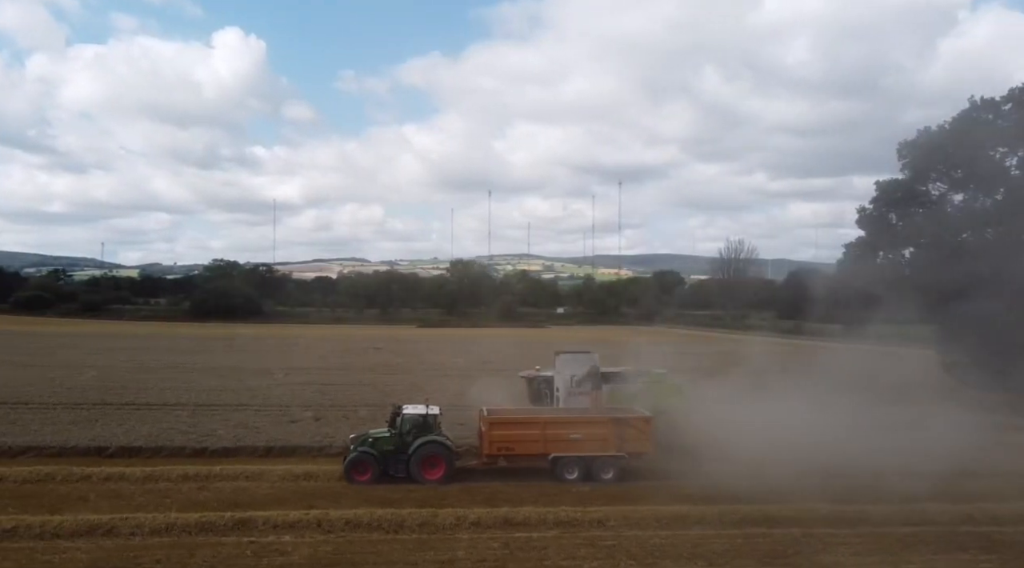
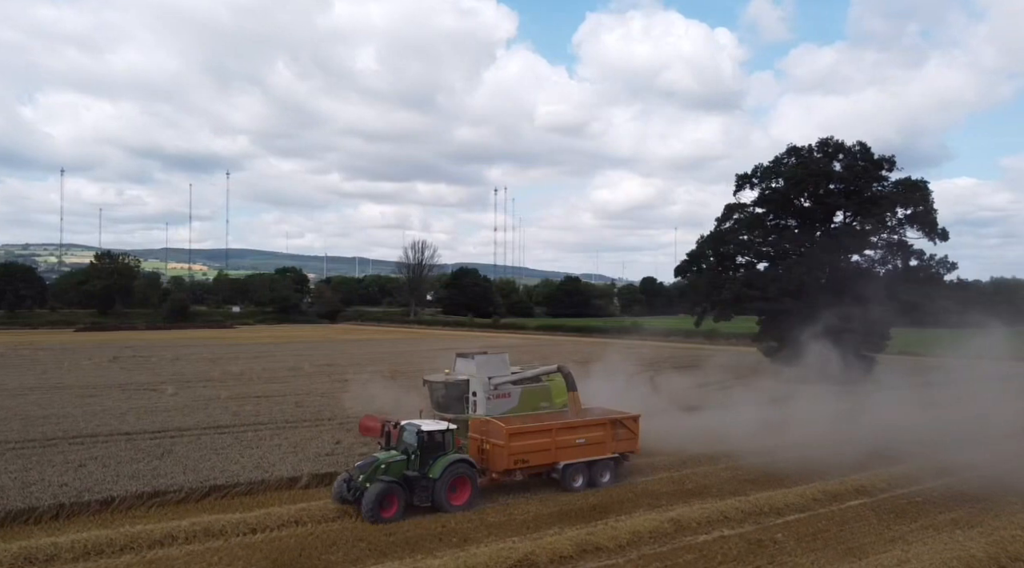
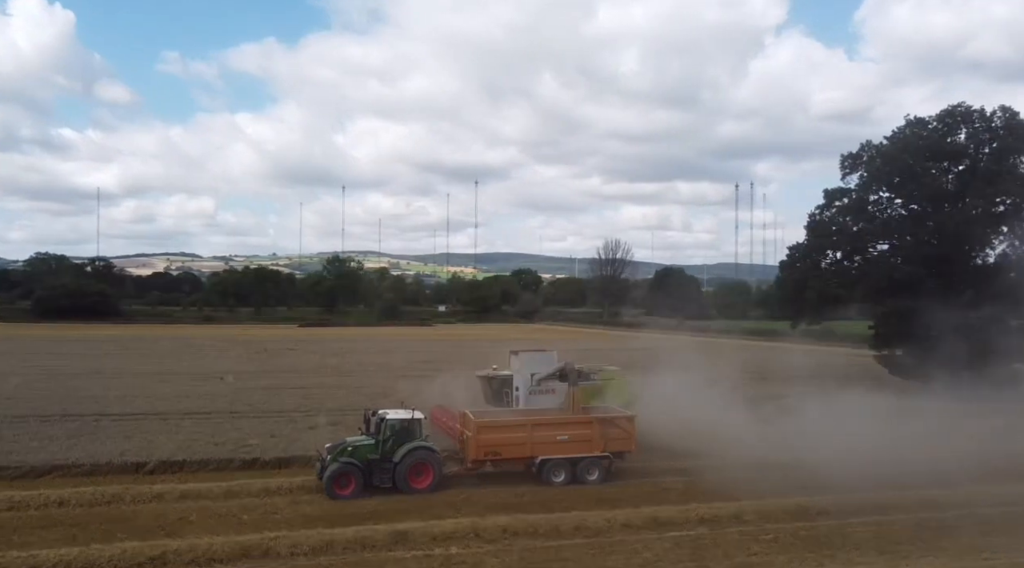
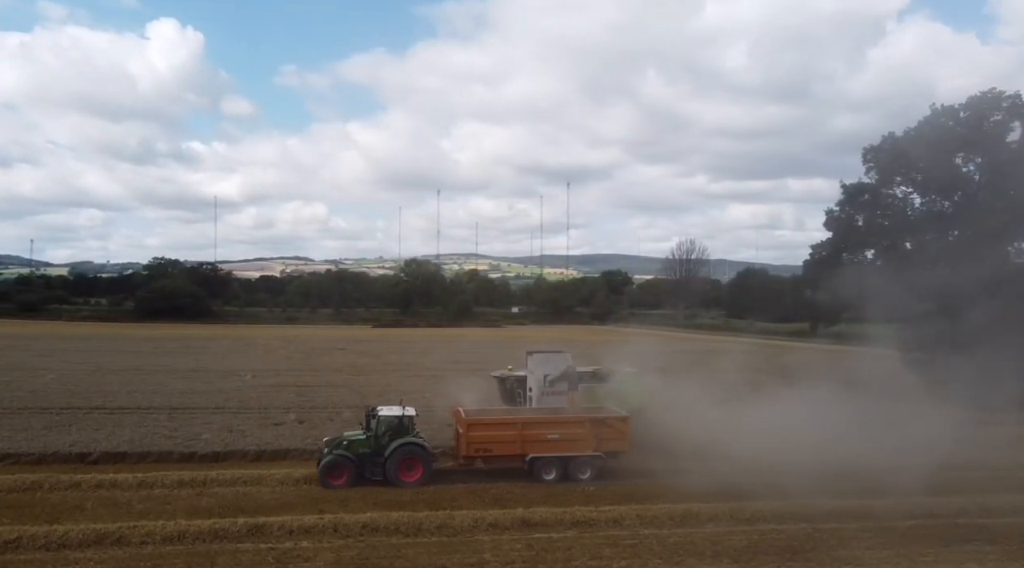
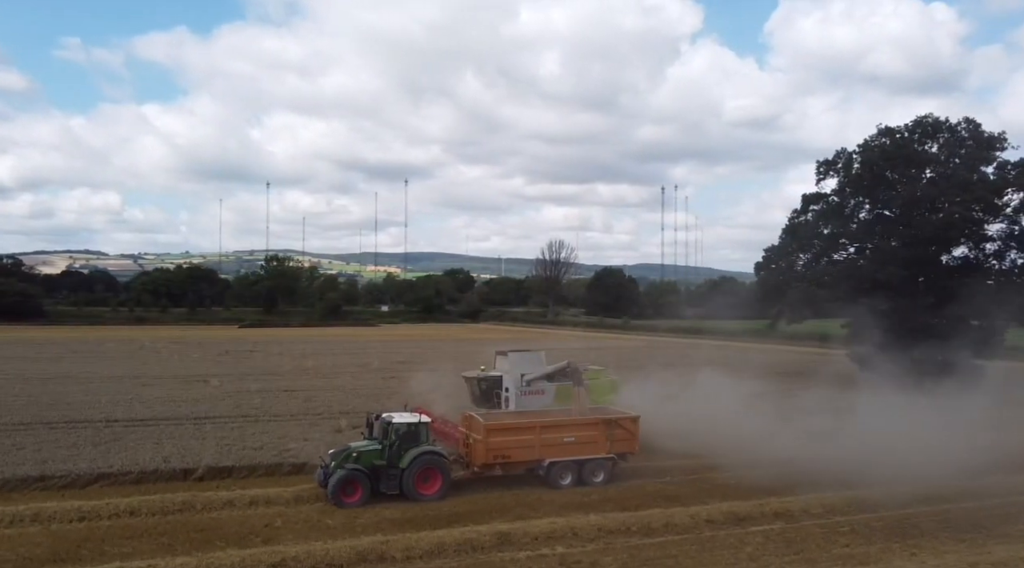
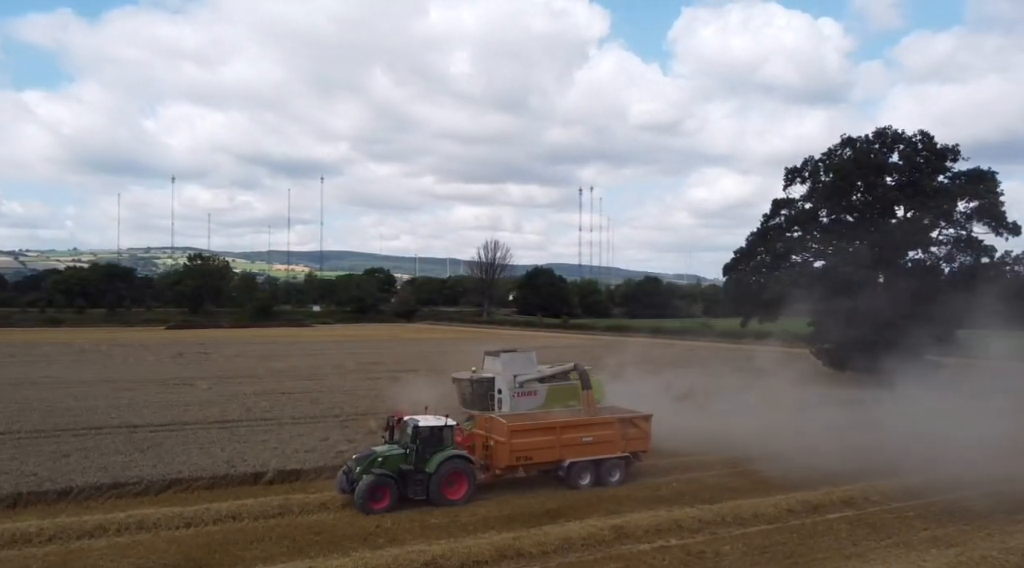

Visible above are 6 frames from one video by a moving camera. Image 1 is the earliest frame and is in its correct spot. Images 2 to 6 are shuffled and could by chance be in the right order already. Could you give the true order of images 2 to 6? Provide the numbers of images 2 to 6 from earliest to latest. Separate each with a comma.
4, 3, 5, 6, 2
